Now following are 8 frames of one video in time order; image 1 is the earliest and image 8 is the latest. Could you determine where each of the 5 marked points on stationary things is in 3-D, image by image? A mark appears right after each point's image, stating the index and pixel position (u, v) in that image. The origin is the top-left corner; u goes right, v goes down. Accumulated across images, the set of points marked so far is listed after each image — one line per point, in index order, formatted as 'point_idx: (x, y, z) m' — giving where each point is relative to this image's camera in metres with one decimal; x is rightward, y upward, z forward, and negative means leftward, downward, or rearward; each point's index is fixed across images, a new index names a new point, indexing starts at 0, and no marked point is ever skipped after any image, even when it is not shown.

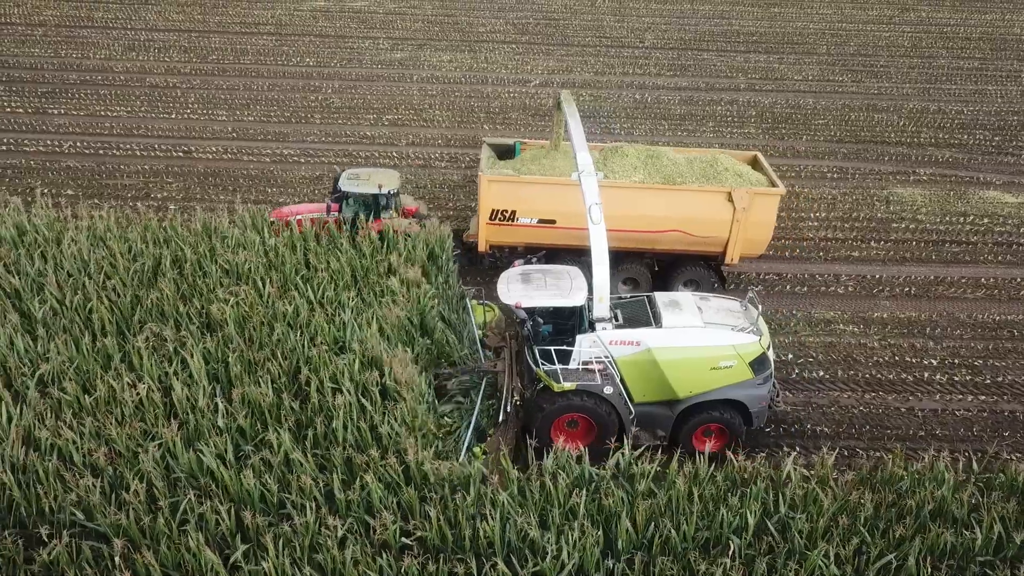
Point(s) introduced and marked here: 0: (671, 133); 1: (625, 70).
0: (+2.6, +2.5, +12.9) m
1: (+2.3, +4.4, +15.9) m
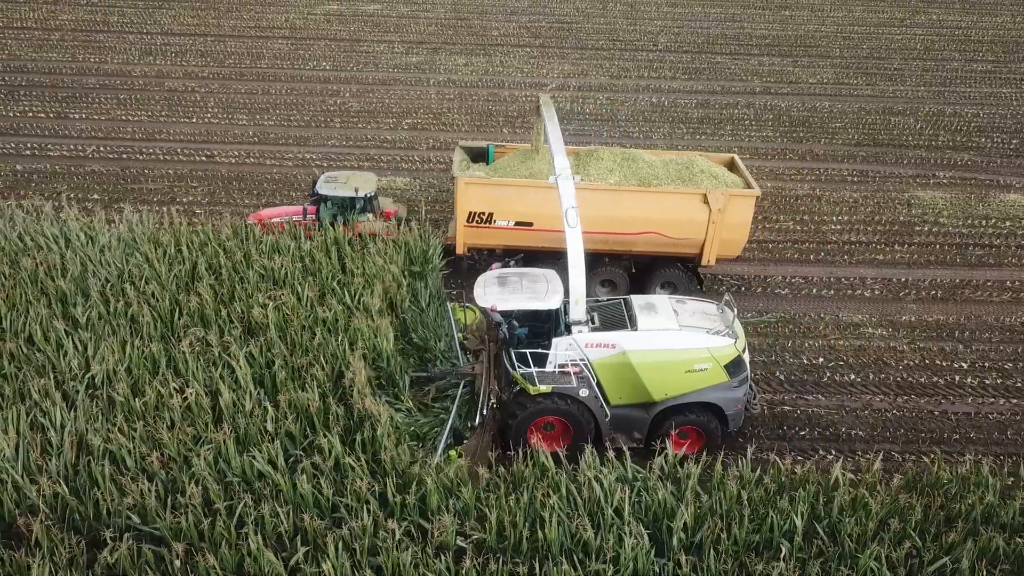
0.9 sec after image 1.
0: (+2.9, +2.5, +13.0) m
1: (+2.6, +4.3, +15.9) m
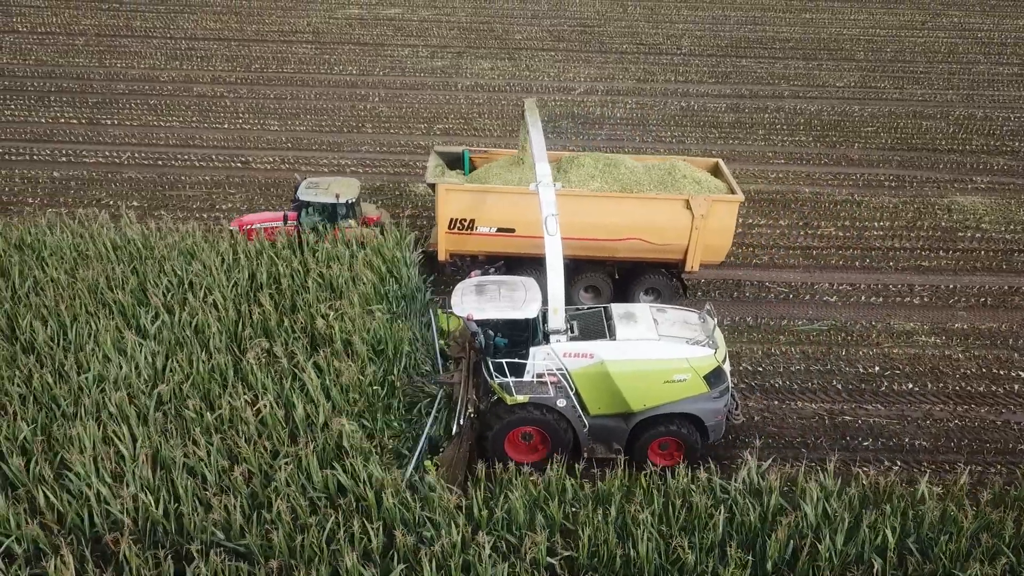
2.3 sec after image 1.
0: (+3.4, +2.4, +12.9) m
1: (+3.1, +4.2, +15.9) m
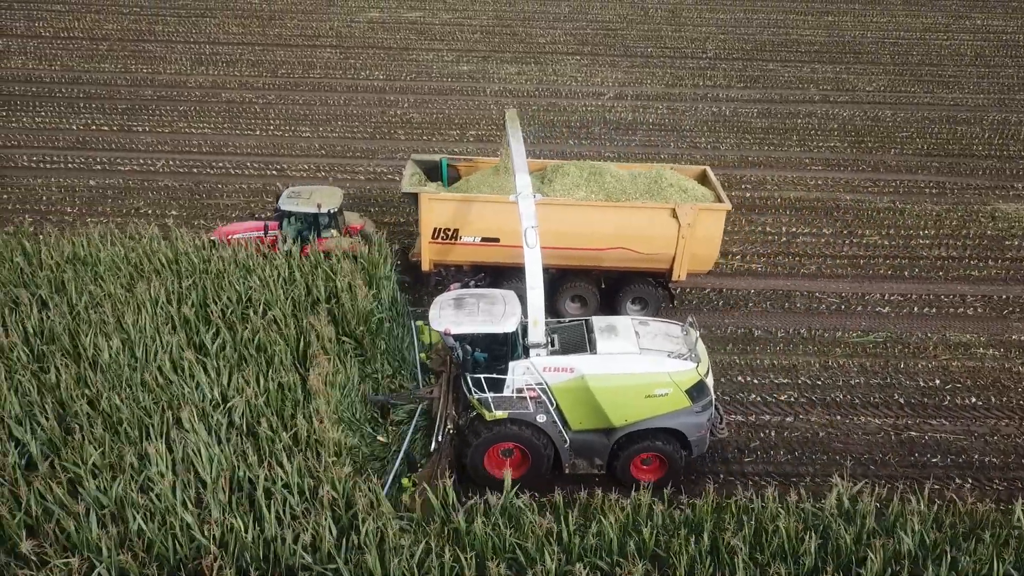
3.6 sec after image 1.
0: (+4.0, +2.3, +12.8) m
1: (+3.7, +4.1, +15.8) m
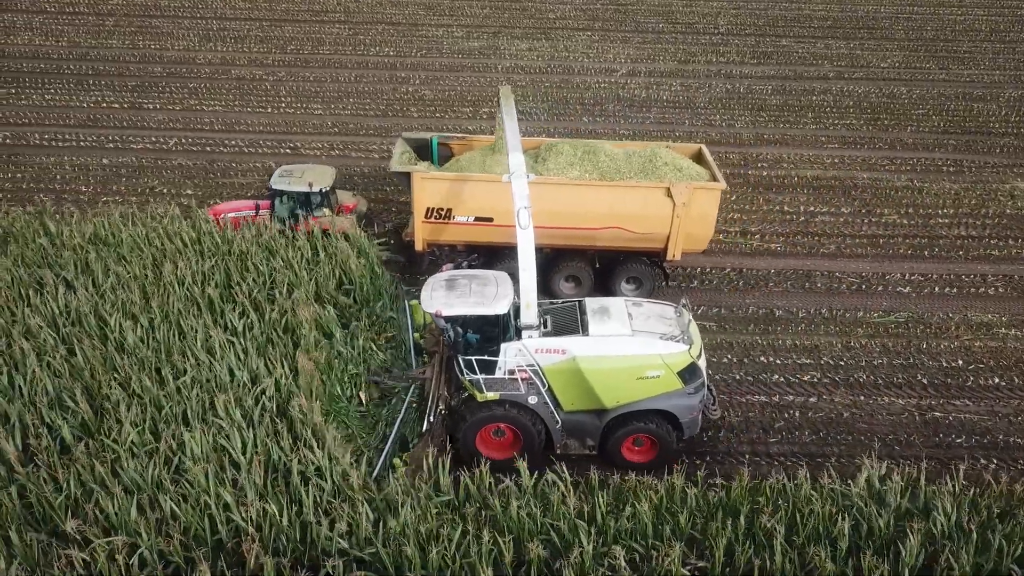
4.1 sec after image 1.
0: (+4.2, +2.6, +12.7) m
1: (+3.9, +4.6, +15.6) m
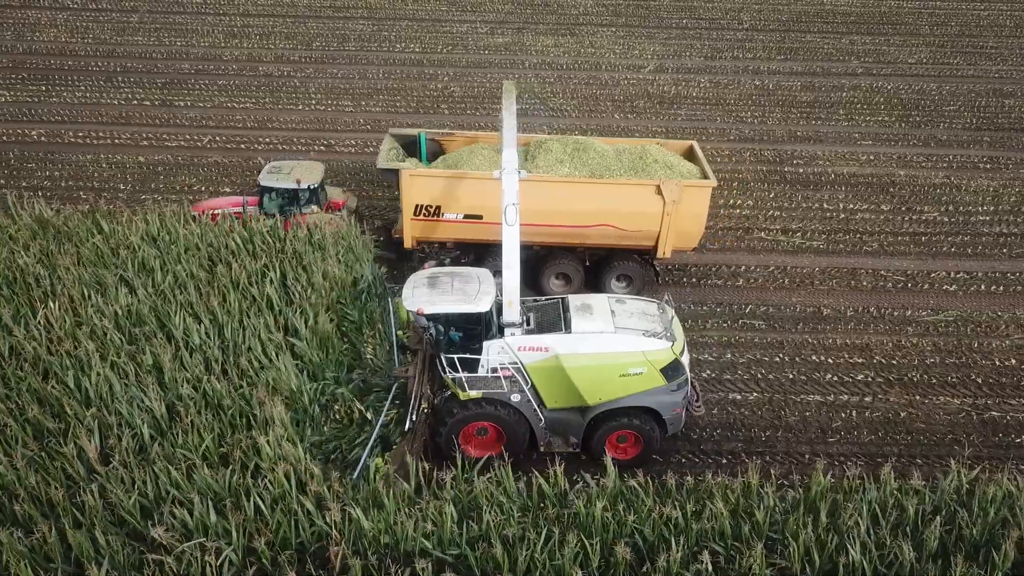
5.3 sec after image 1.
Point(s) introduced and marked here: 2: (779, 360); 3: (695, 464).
0: (+4.7, +2.7, +12.7) m
1: (+4.4, +4.6, +15.5) m
2: (+2.5, -0.7, +7.4) m
3: (+1.4, -1.4, +6.2) m
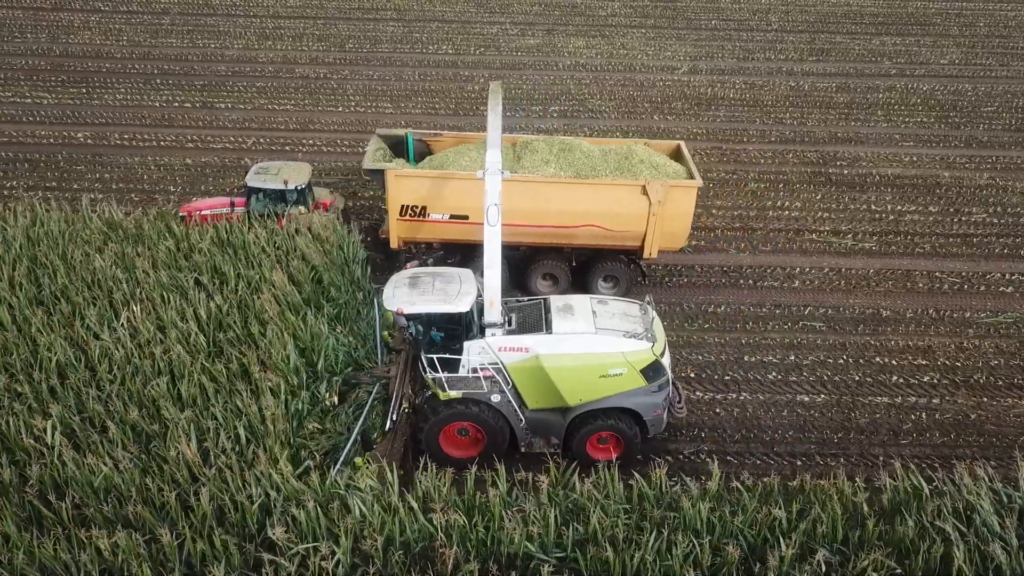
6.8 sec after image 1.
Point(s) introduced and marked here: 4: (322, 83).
0: (+5.3, +2.7, +12.6) m
1: (+5.0, +4.6, +15.5) m
2: (+3.1, -0.7, +7.4) m
3: (+2.0, -1.4, +6.2) m
4: (-3.2, +3.5, +13.4) m
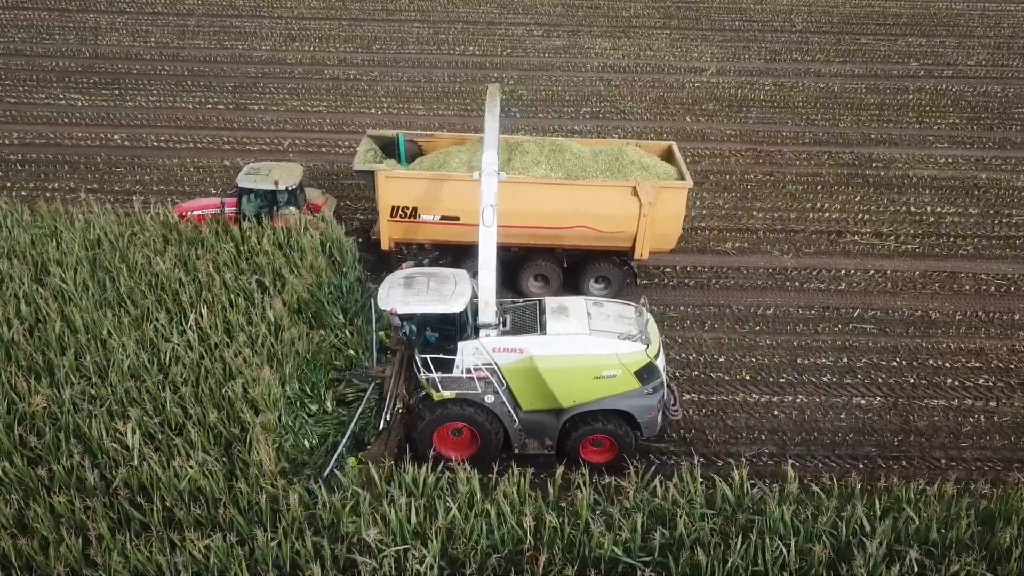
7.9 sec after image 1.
0: (+5.8, +2.6, +12.6) m
1: (+5.6, +4.6, +15.5) m
2: (+3.6, -0.7, +7.4) m
3: (+2.5, -1.4, +6.2) m
4: (-2.7, +3.5, +13.4) m
